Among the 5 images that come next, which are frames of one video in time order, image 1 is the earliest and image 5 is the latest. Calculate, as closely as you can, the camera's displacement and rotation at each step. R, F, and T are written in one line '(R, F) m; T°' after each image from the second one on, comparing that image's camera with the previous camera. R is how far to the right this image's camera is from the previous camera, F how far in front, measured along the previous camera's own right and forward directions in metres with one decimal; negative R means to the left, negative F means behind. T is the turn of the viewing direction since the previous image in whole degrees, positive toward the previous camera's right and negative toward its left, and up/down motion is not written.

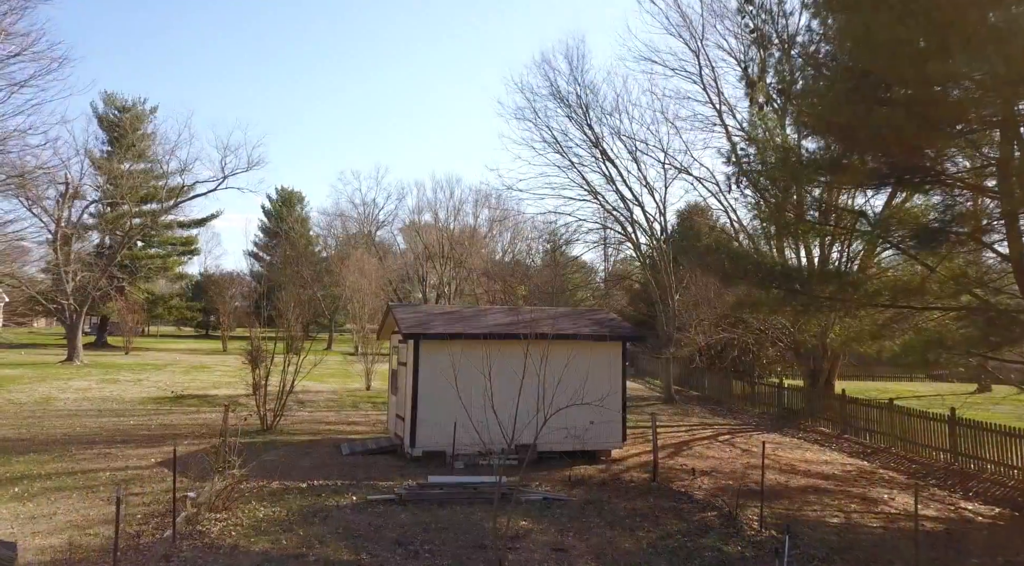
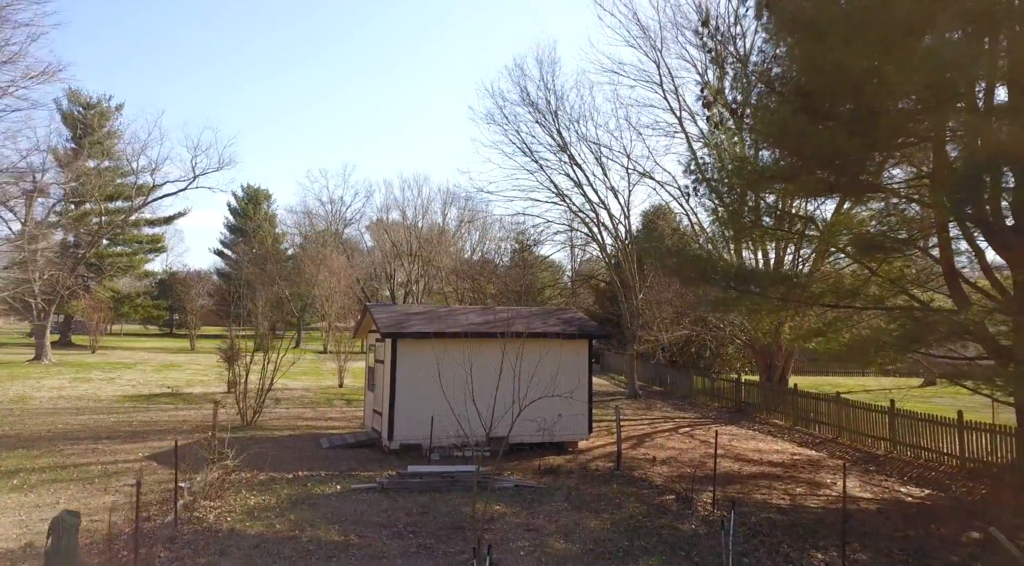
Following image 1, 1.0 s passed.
(-0.1, -0.6) m; +3°
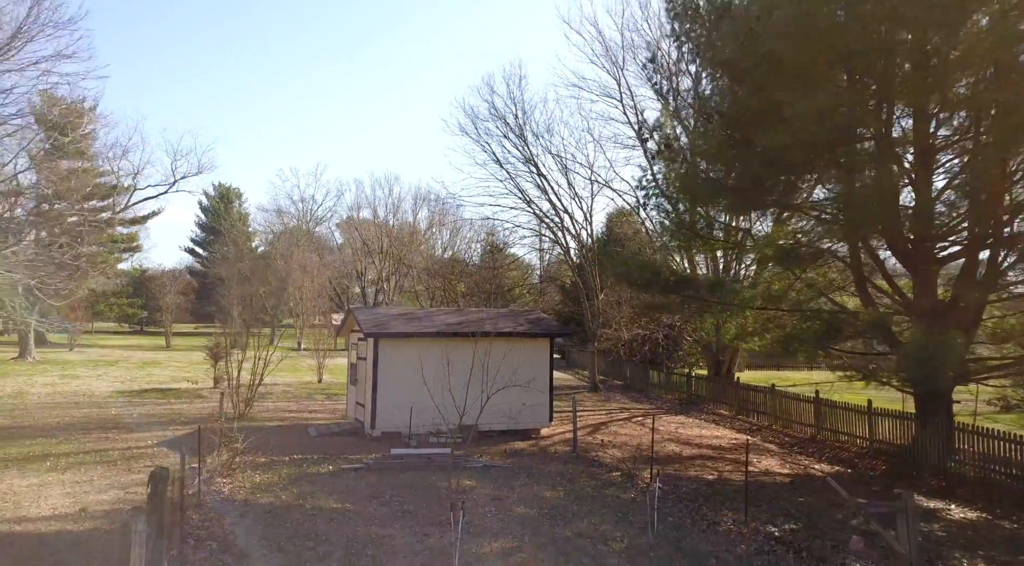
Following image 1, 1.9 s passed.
(0.0, -1.4) m; +2°
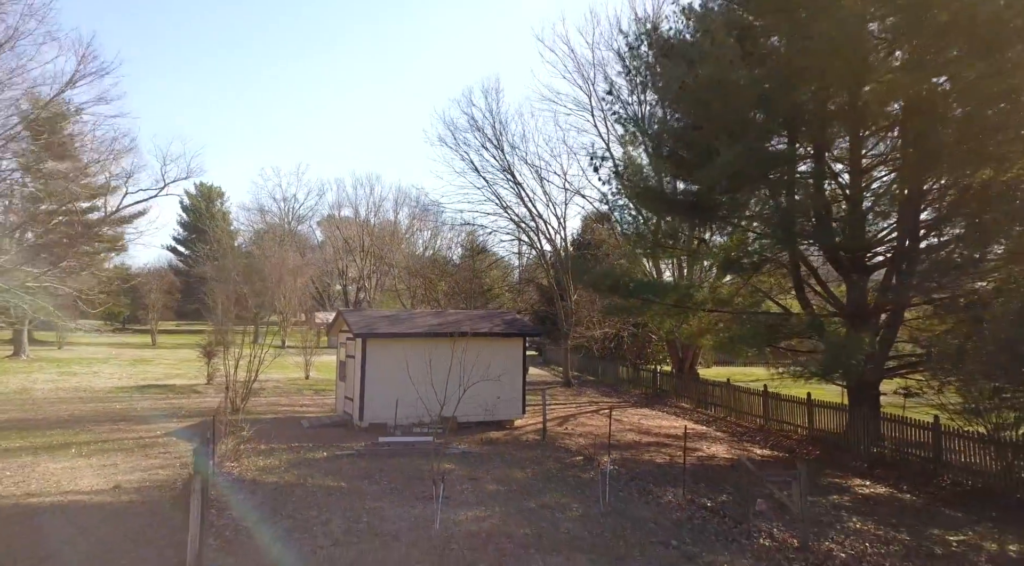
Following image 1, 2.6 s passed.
(+0.1, -1.3) m; +1°
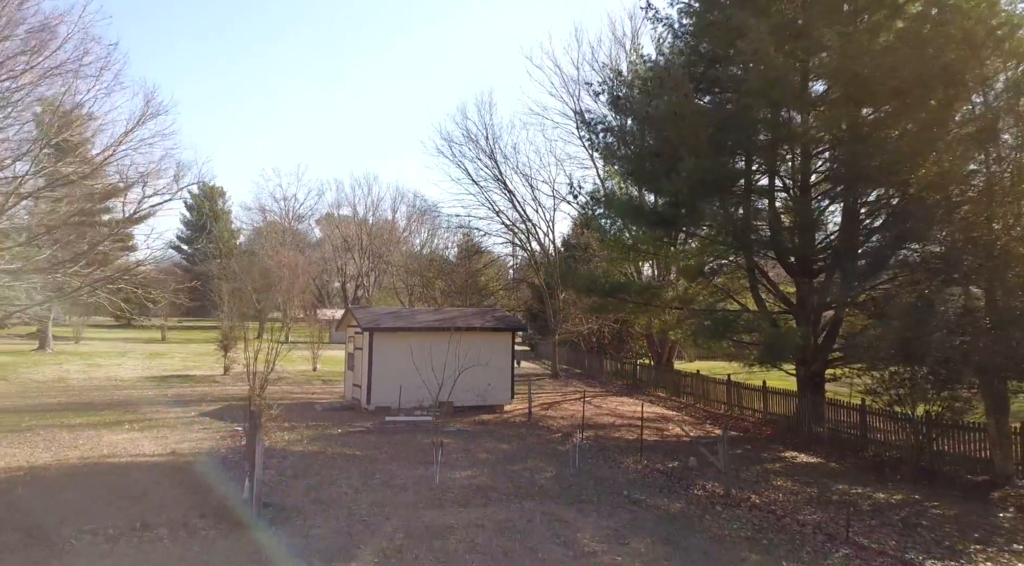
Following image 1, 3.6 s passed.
(+0.1, -1.8) m; 0°
